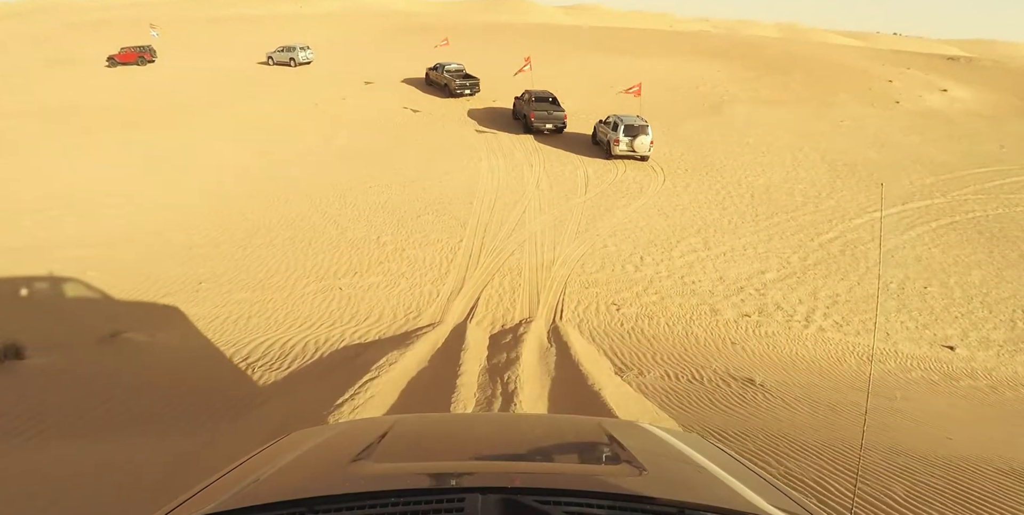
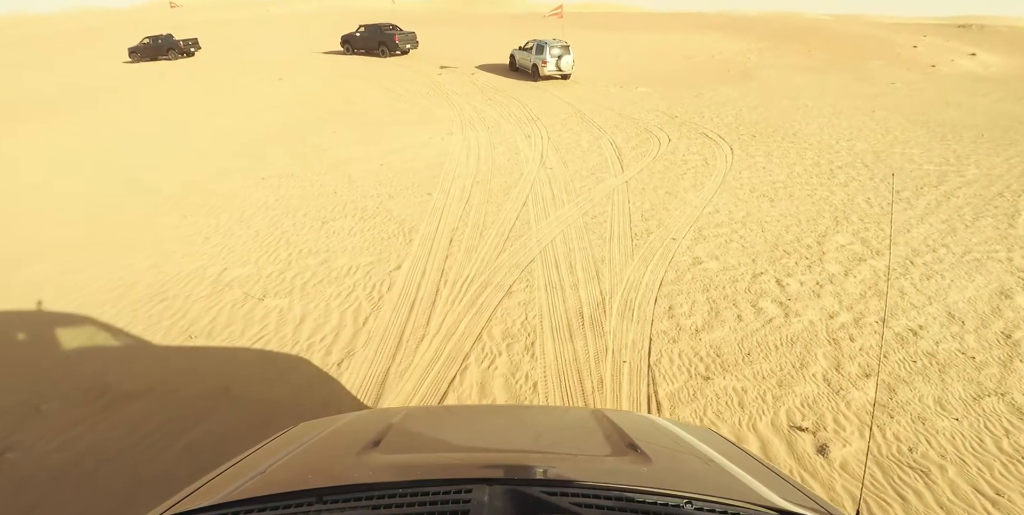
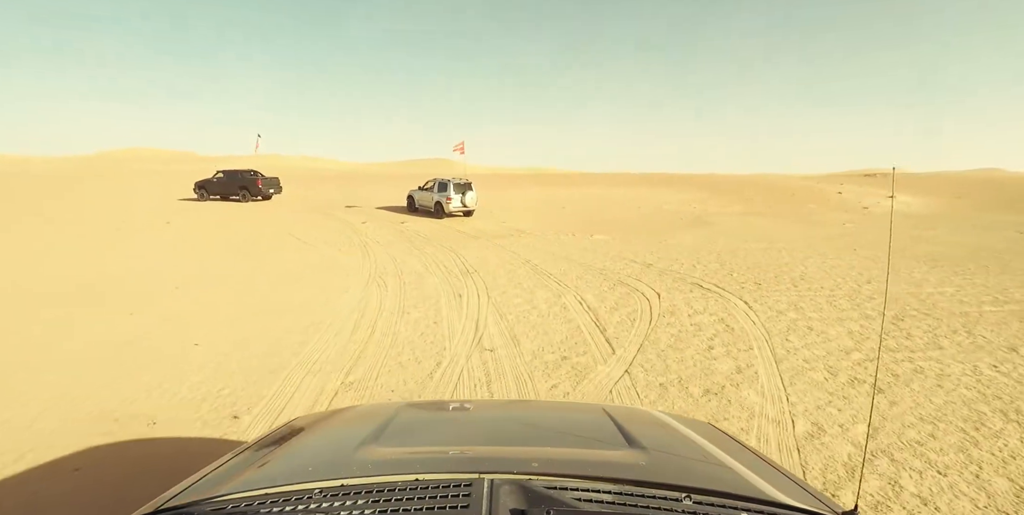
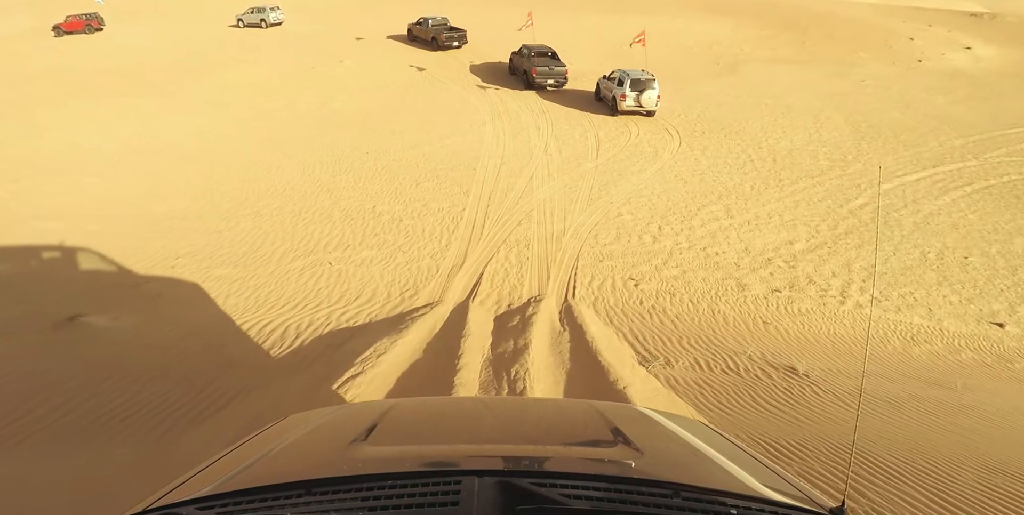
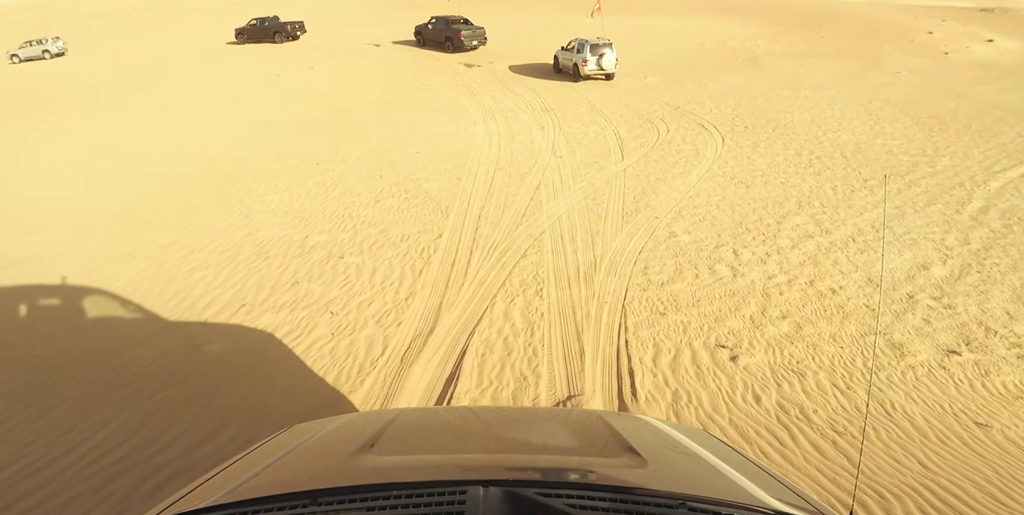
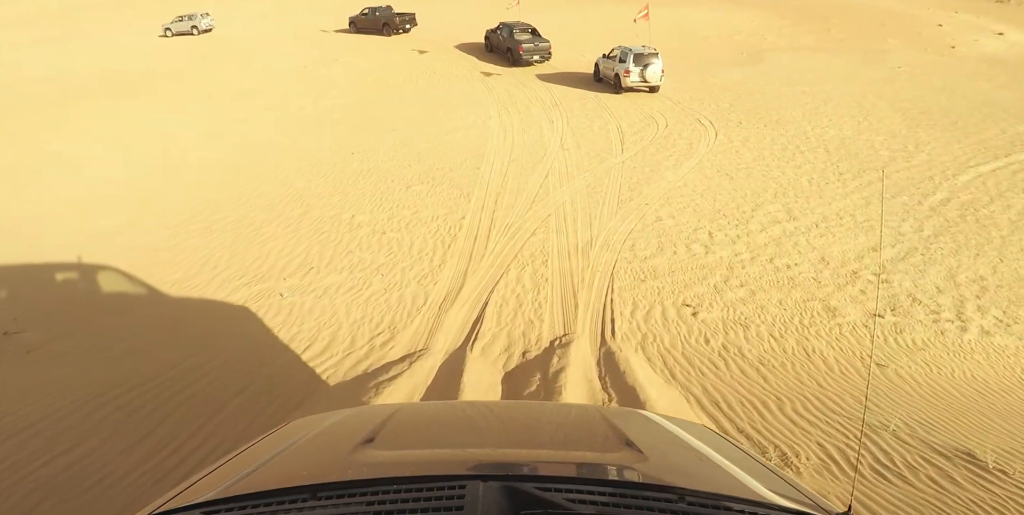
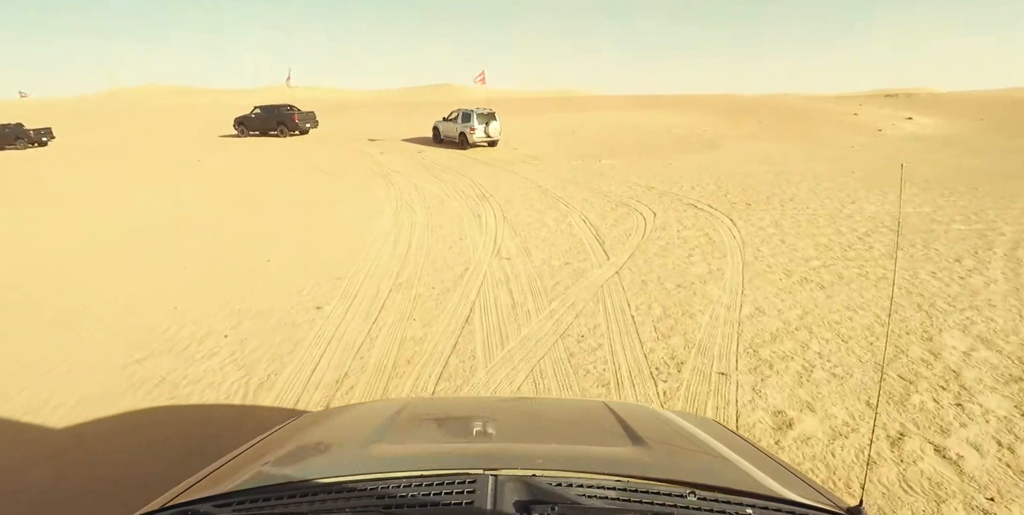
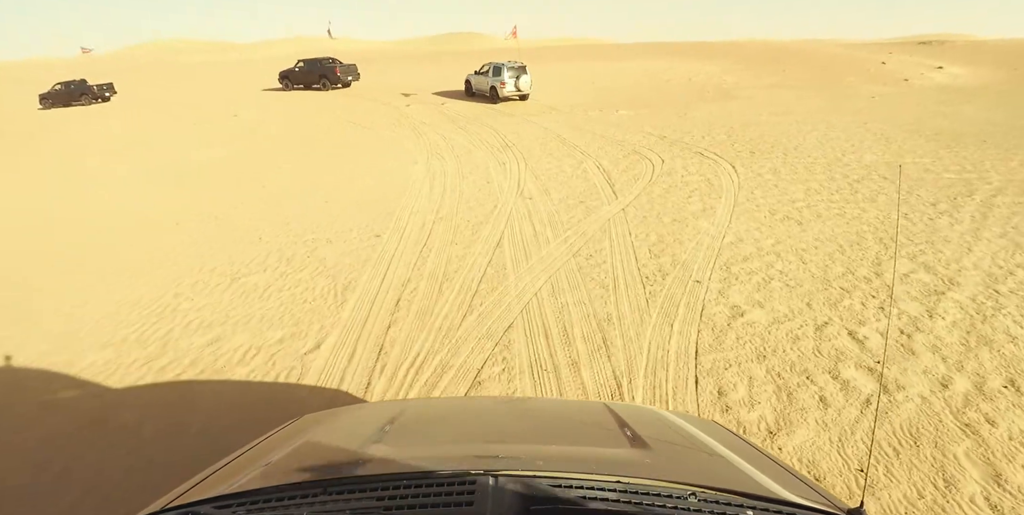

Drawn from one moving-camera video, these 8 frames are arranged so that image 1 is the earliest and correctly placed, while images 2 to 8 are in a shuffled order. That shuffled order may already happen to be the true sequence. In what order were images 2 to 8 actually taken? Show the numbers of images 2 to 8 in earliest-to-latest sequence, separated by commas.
4, 6, 5, 2, 8, 7, 3
